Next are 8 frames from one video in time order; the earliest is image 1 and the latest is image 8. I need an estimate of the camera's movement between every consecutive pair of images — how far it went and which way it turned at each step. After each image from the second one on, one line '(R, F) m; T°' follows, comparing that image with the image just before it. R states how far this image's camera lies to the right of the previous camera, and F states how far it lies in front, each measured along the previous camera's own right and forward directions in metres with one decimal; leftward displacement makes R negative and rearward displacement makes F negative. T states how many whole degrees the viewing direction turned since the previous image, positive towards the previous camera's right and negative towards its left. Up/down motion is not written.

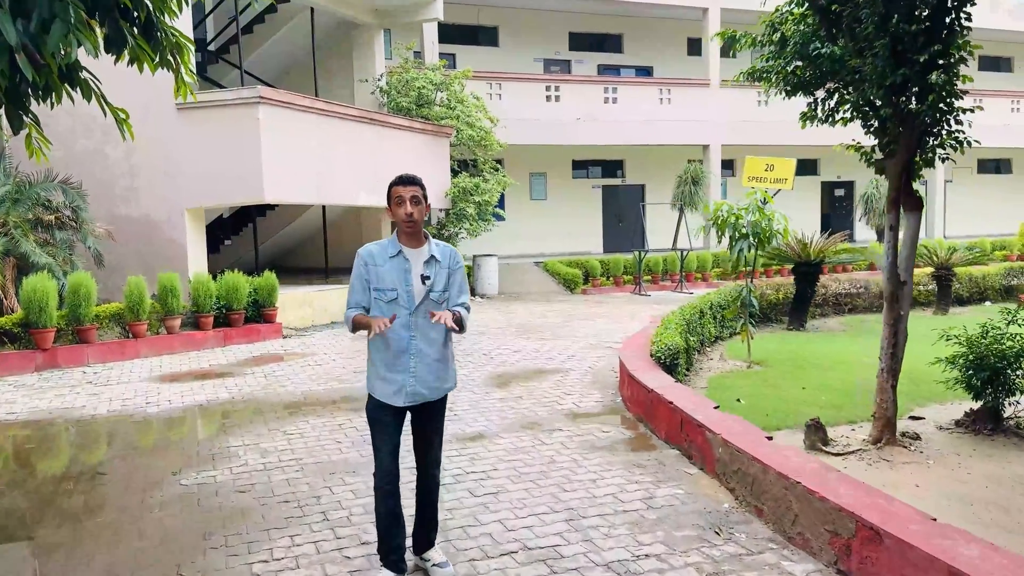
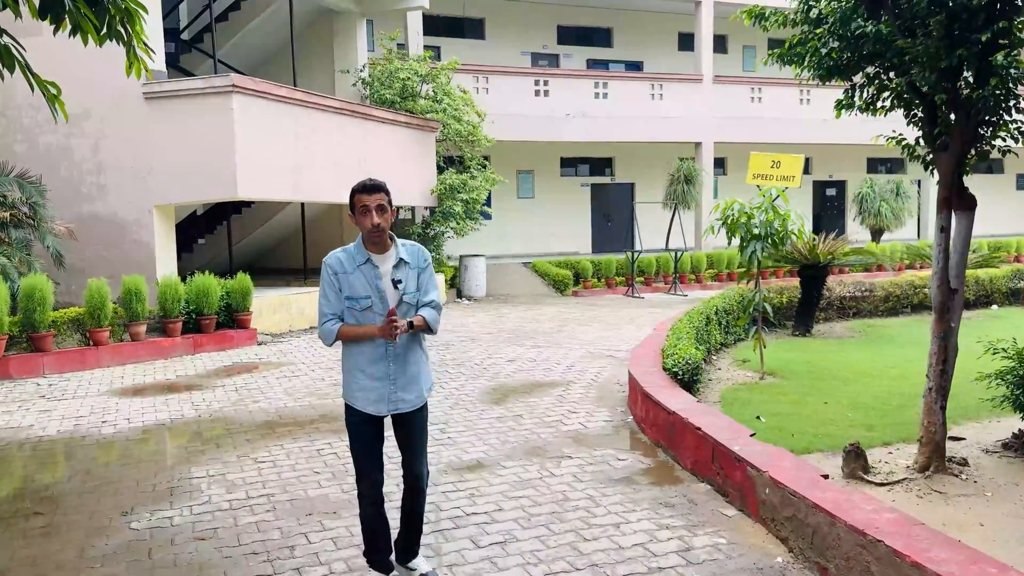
(-0.1, +0.6) m; +1°
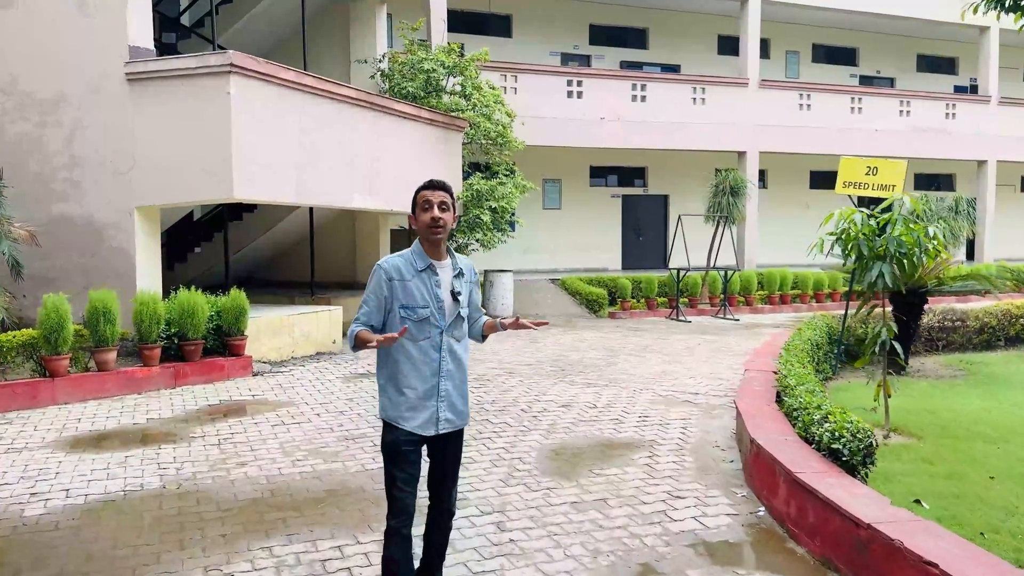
(-0.4, +1.5) m; 0°
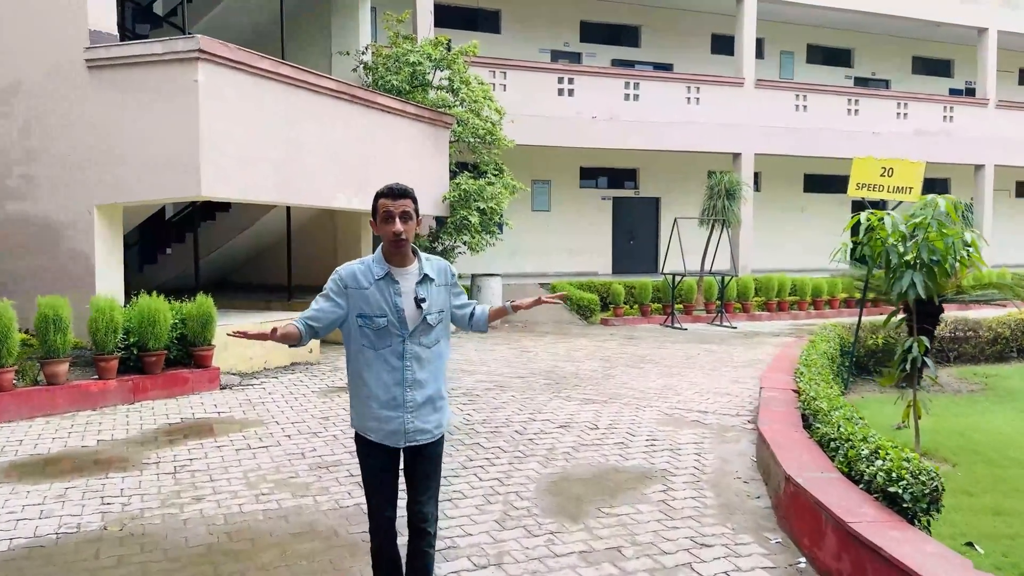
(-0.1, +0.6) m; +1°
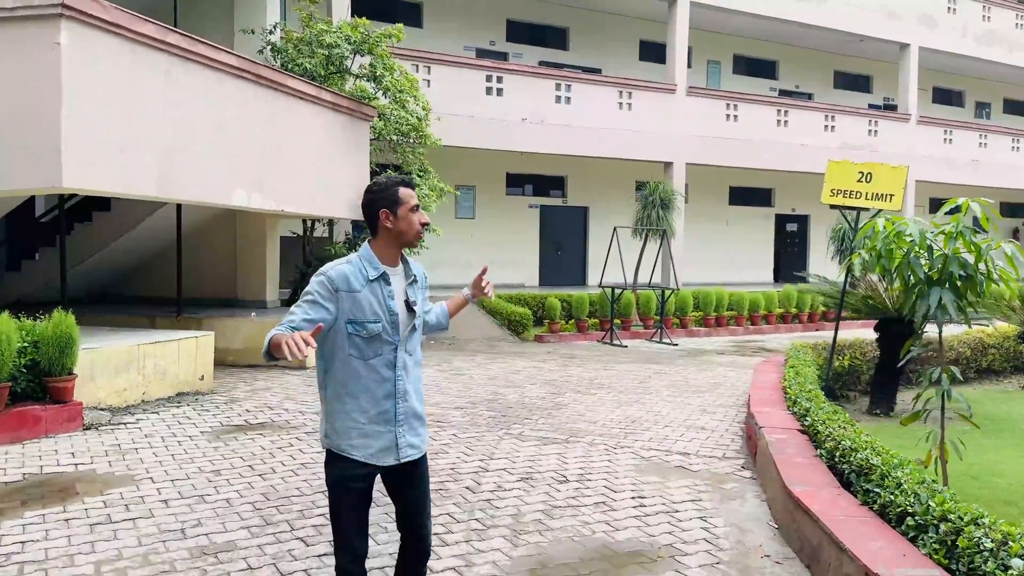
(-0.2, +1.1) m; +6°
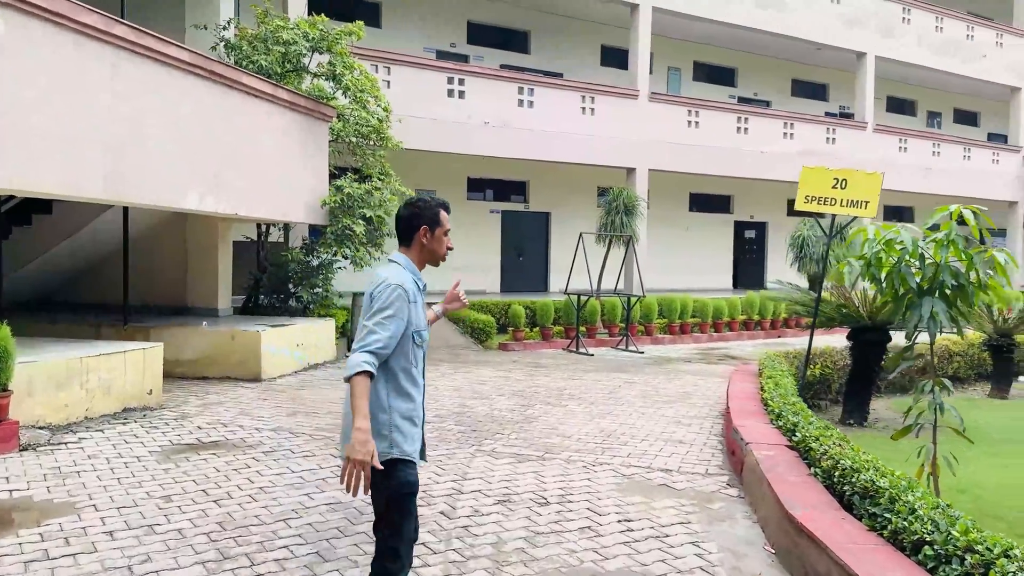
(-0.1, +0.3) m; +3°
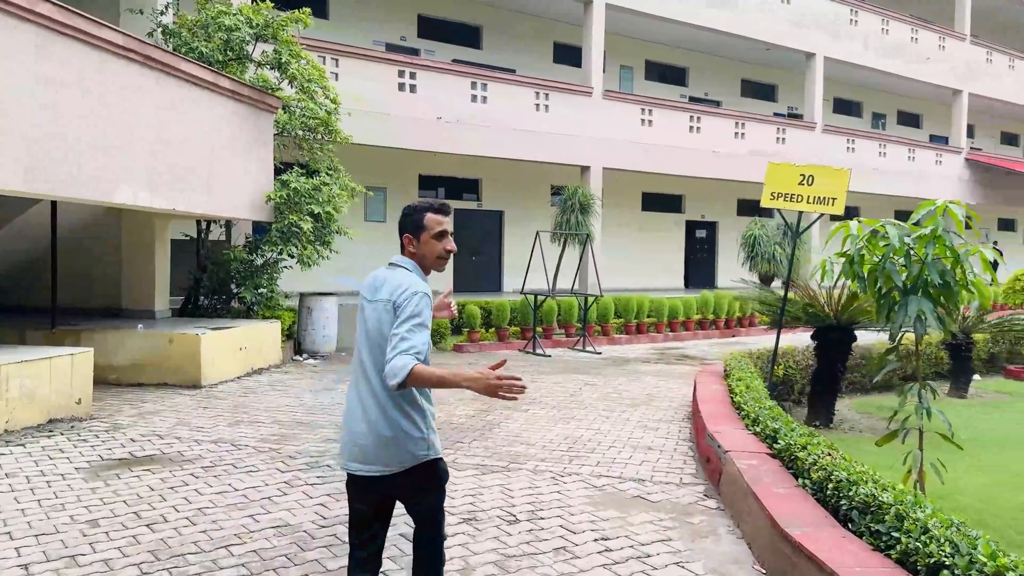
(-0.1, +0.3) m; +4°
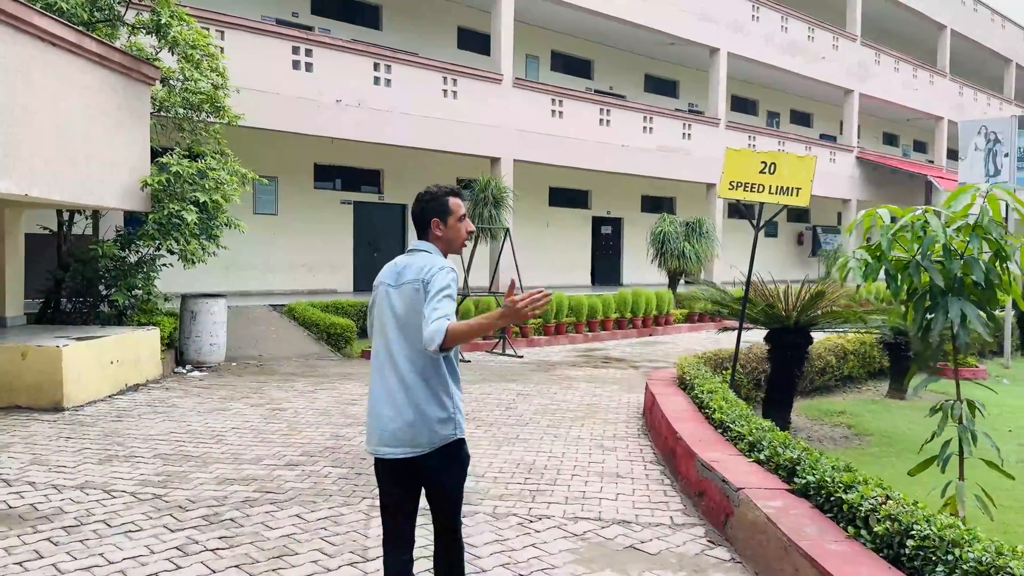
(-0.3, +0.9) m; +8°
